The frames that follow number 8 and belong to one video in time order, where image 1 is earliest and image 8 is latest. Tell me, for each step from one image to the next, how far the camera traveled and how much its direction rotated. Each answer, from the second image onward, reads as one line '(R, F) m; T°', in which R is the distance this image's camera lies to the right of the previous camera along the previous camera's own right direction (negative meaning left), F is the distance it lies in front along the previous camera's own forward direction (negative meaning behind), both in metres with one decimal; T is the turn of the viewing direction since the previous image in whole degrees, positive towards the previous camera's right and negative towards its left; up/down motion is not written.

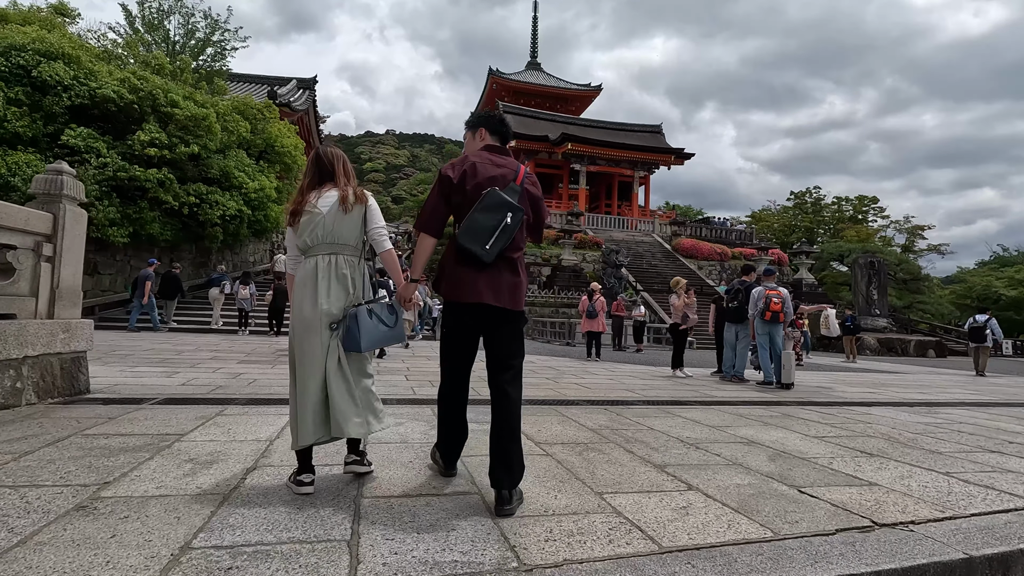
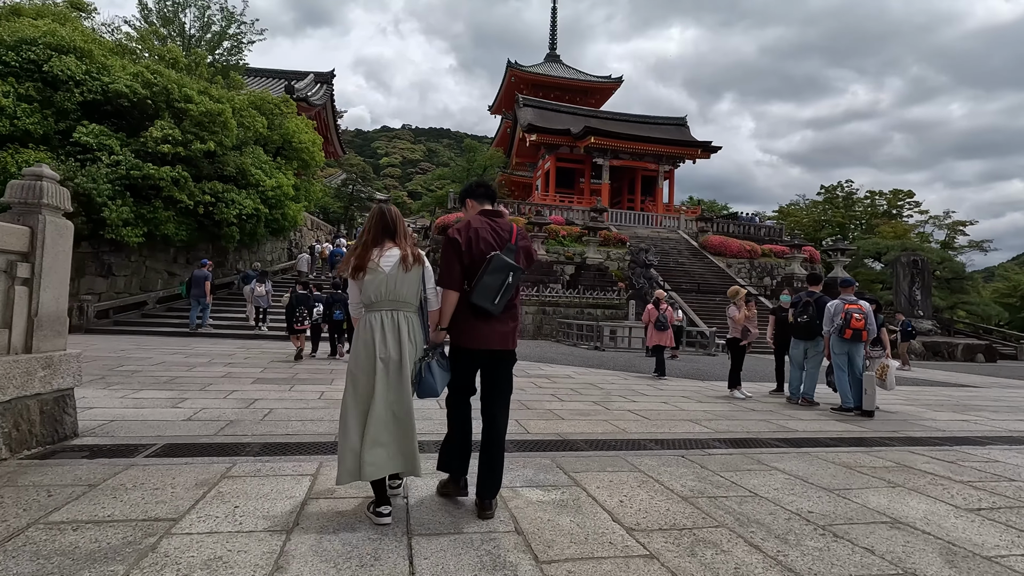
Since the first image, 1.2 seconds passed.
(-0.3, +0.6) m; -2°
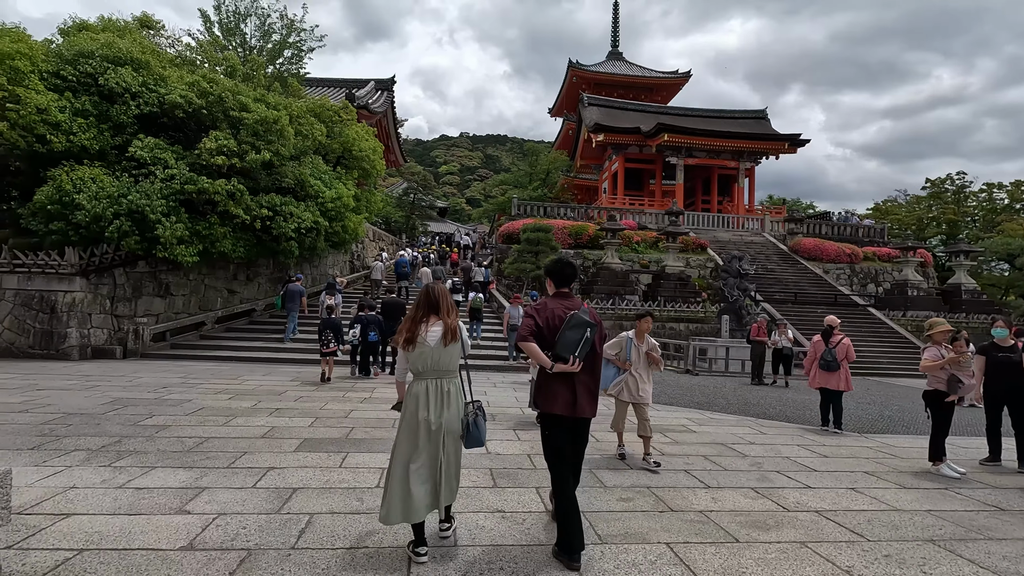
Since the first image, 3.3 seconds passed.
(-0.5, +1.3) m; -6°
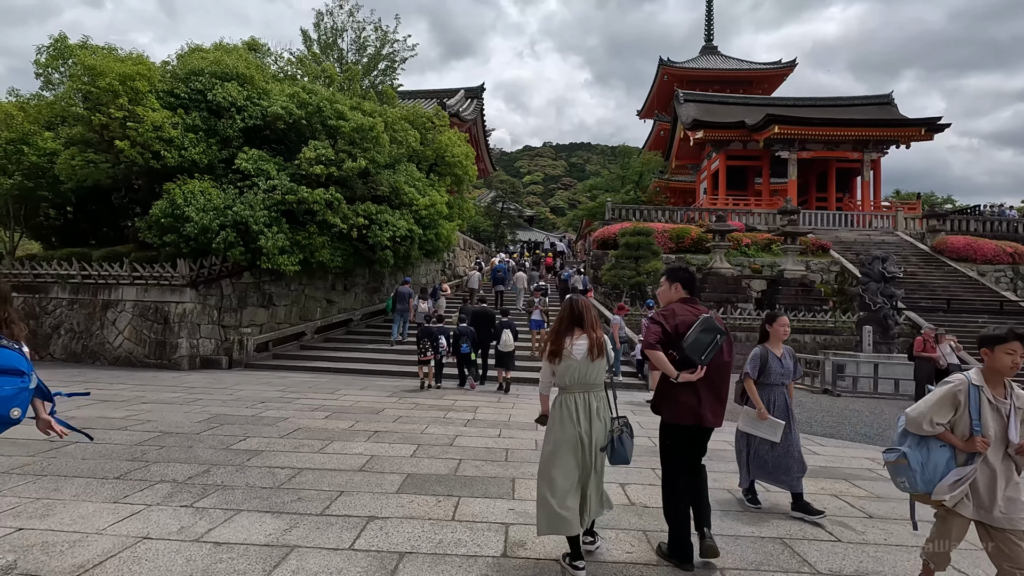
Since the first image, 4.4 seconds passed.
(-0.4, +0.8) m; -9°
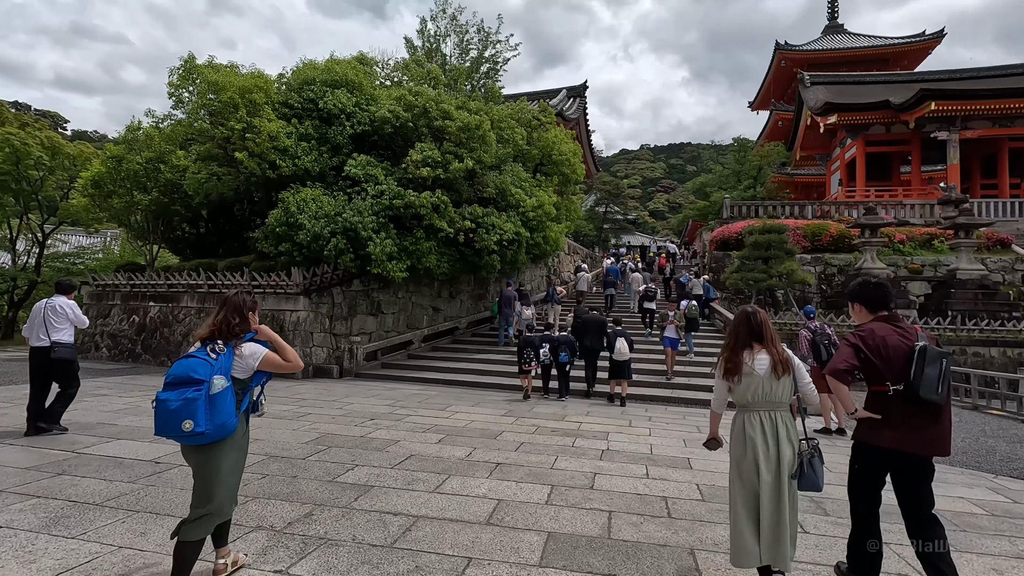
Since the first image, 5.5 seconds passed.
(-0.4, +0.9) m; -10°
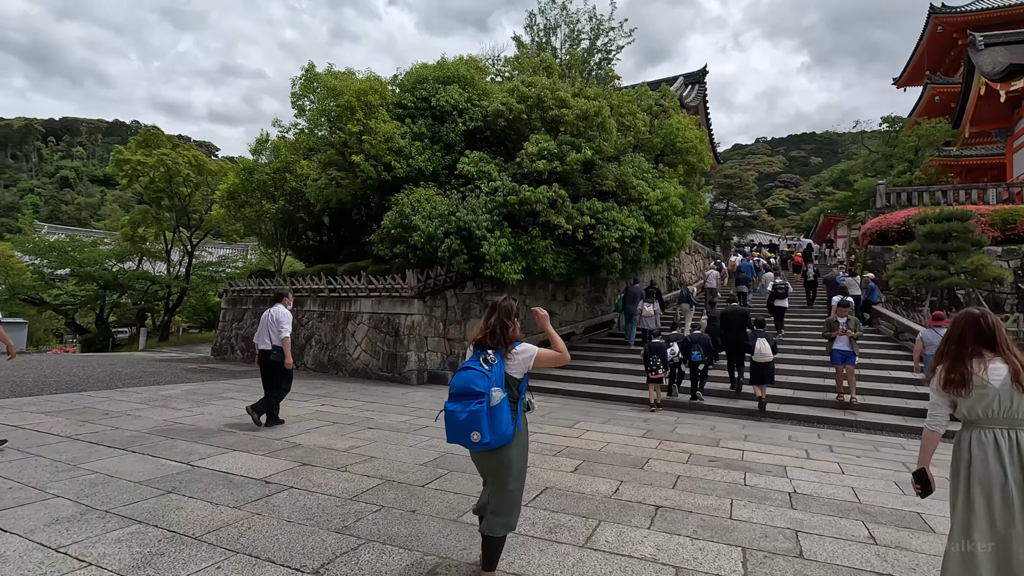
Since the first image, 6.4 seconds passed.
(-0.4, +0.8) m; -11°
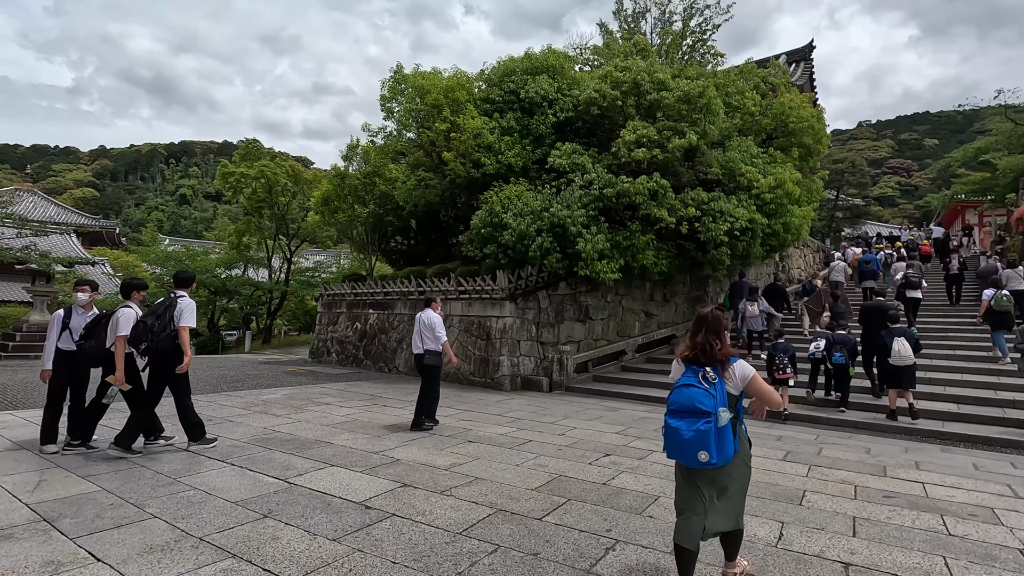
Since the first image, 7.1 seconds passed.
(-0.3, +0.5) m; -8°
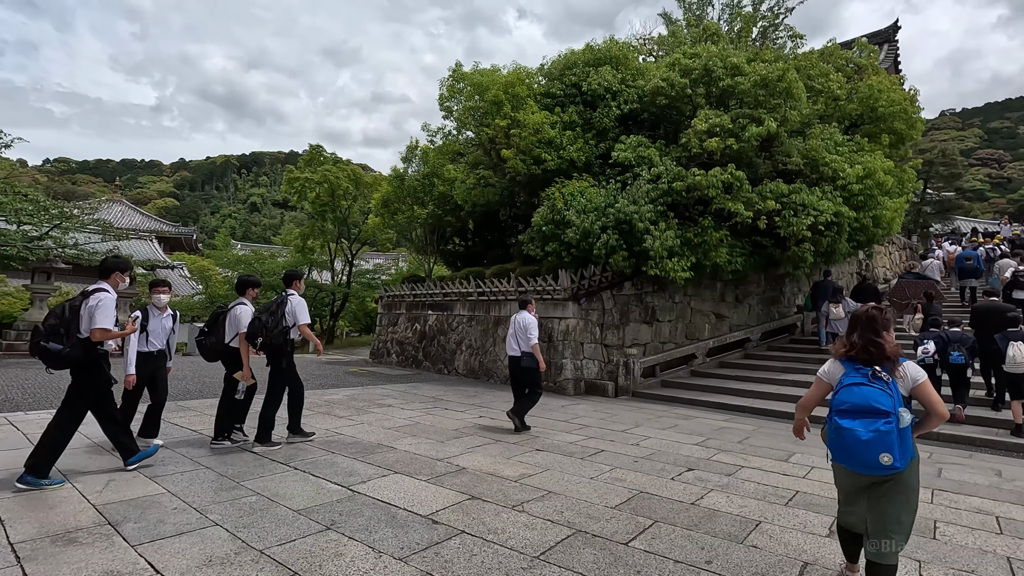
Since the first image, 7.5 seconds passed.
(-0.1, +0.3) m; -6°
